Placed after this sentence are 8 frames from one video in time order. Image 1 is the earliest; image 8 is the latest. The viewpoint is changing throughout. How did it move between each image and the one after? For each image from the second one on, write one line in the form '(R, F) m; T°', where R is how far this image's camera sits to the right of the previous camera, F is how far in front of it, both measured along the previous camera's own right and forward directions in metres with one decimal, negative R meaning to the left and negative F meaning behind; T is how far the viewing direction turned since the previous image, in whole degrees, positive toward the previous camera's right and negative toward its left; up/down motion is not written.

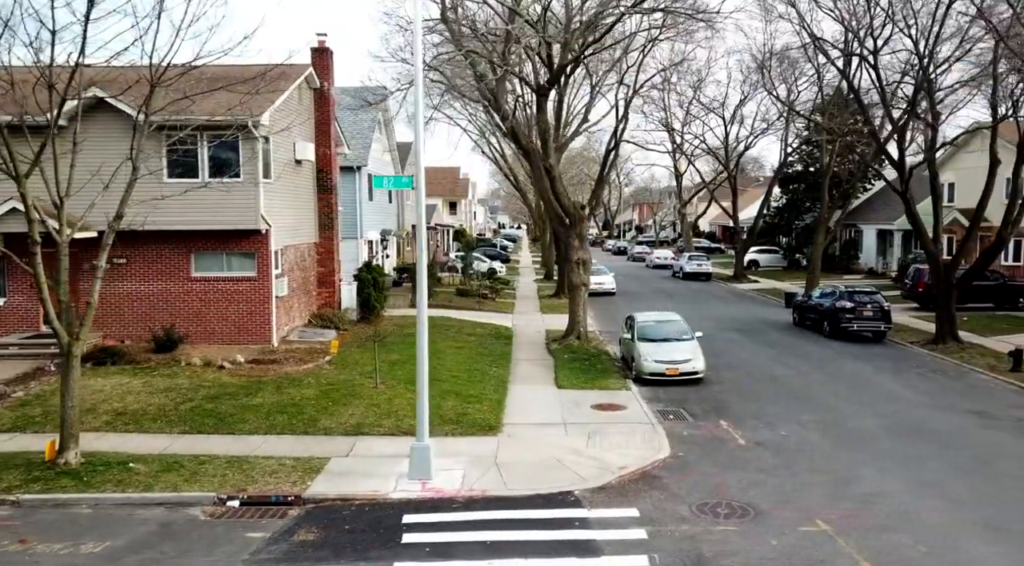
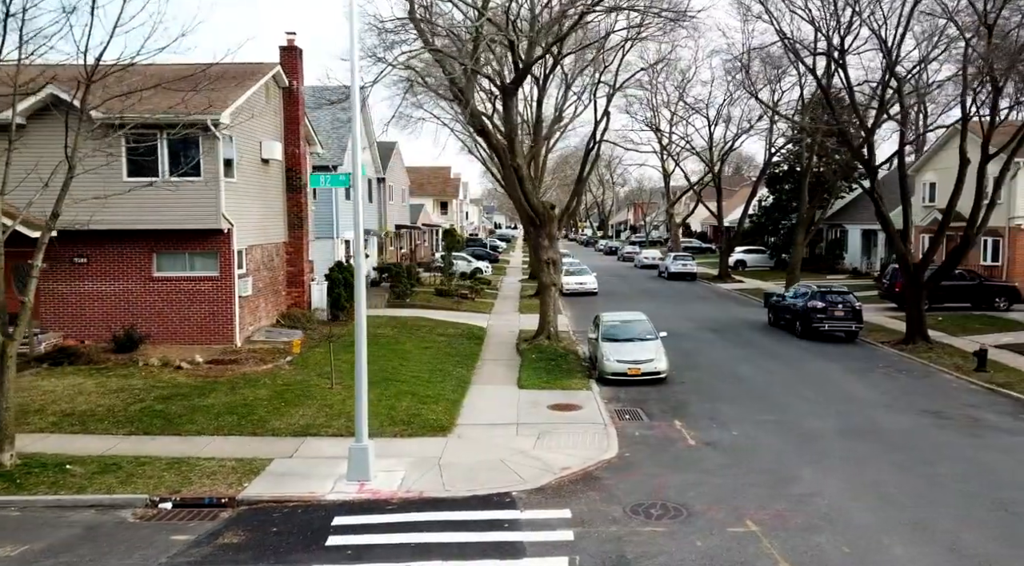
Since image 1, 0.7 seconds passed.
(+0.8, +0.1) m; 0°
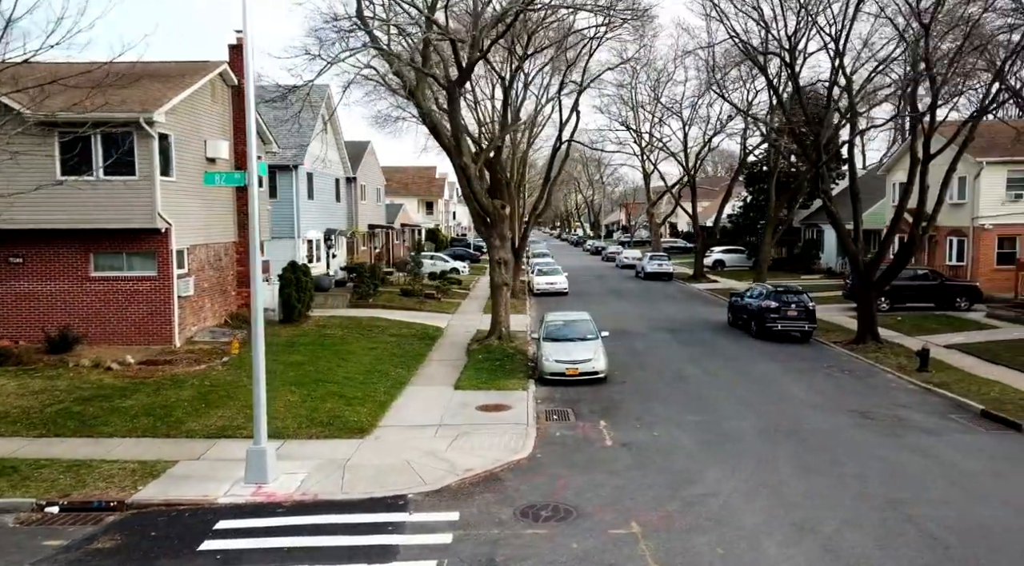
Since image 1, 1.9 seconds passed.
(+1.2, +0.1) m; +1°
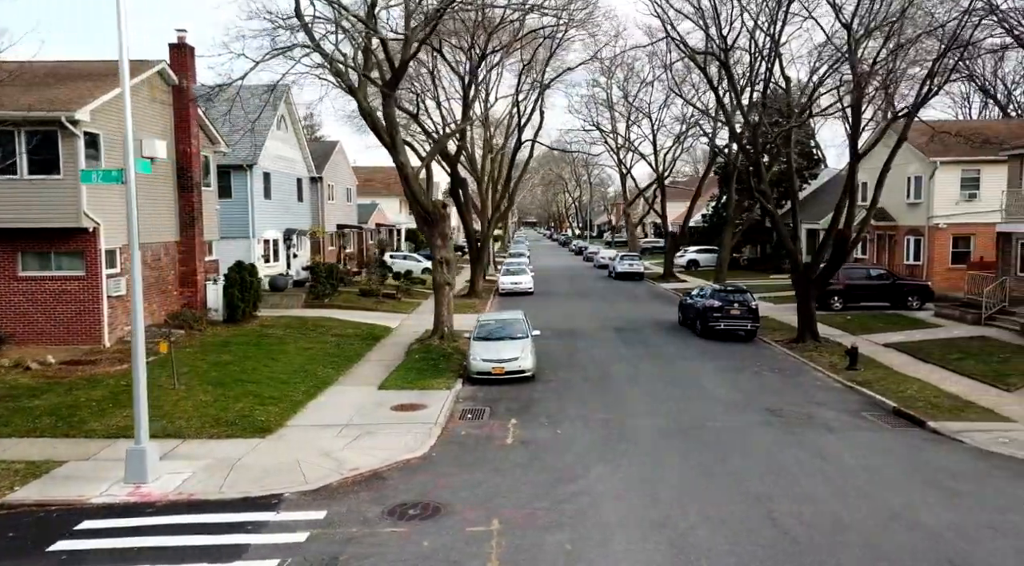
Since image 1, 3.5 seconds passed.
(+1.5, 0.0) m; +1°
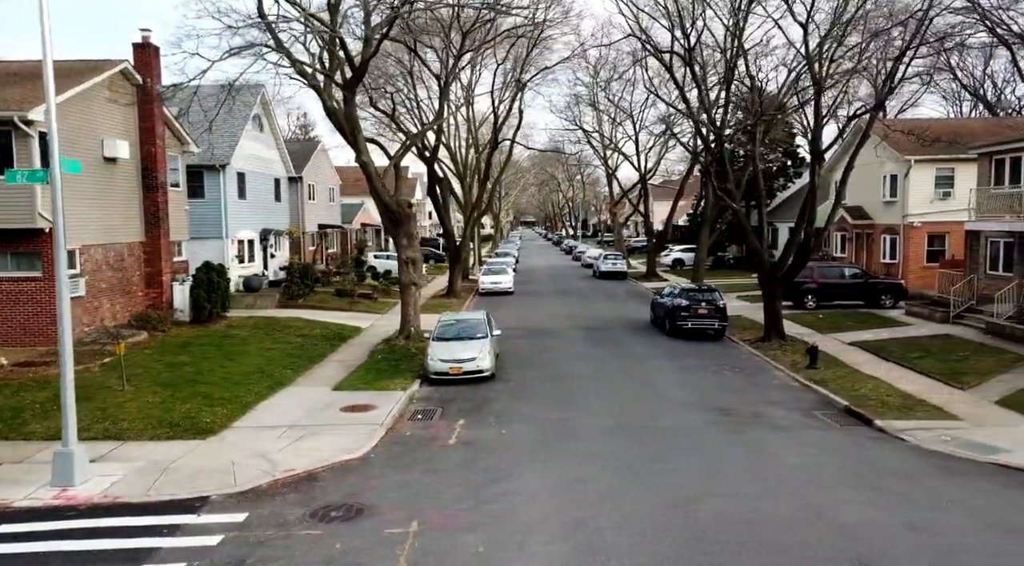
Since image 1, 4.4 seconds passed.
(+0.9, +0.1) m; 0°
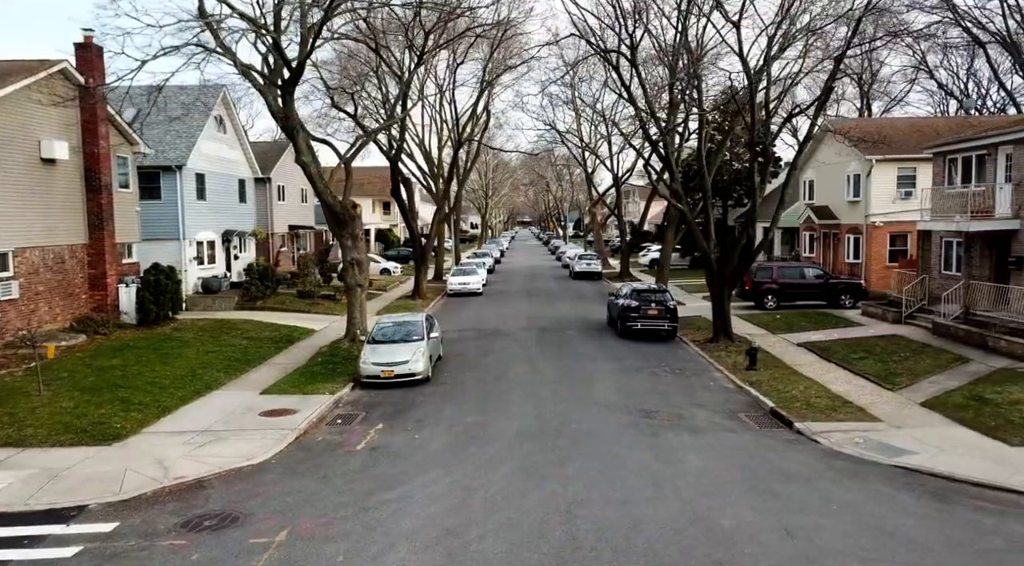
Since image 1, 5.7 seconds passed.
(+1.3, +0.2) m; +1°
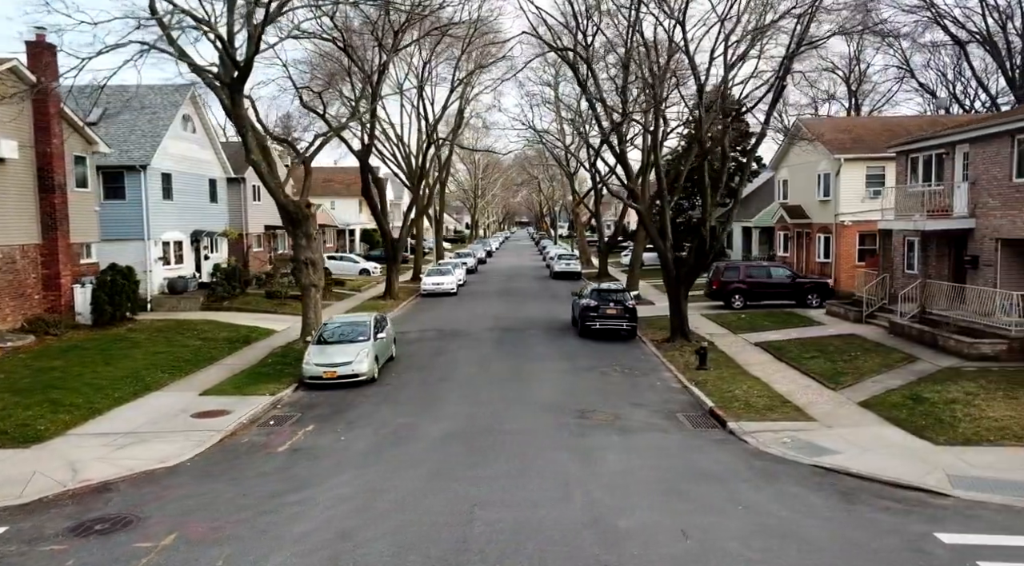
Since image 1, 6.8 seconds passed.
(+1.1, +0.1) m; 0°
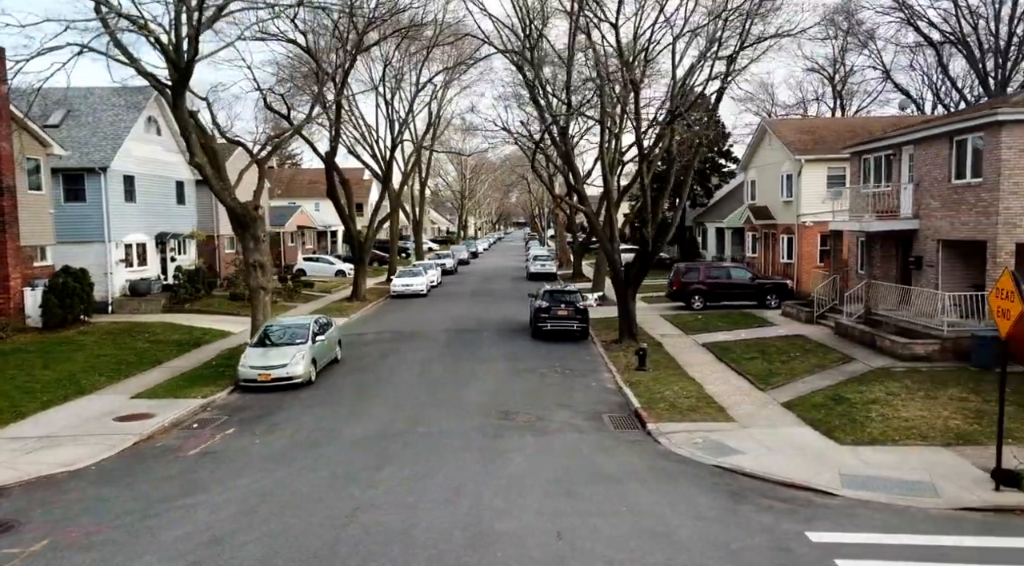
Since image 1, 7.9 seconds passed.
(+1.3, -0.1) m; +1°
